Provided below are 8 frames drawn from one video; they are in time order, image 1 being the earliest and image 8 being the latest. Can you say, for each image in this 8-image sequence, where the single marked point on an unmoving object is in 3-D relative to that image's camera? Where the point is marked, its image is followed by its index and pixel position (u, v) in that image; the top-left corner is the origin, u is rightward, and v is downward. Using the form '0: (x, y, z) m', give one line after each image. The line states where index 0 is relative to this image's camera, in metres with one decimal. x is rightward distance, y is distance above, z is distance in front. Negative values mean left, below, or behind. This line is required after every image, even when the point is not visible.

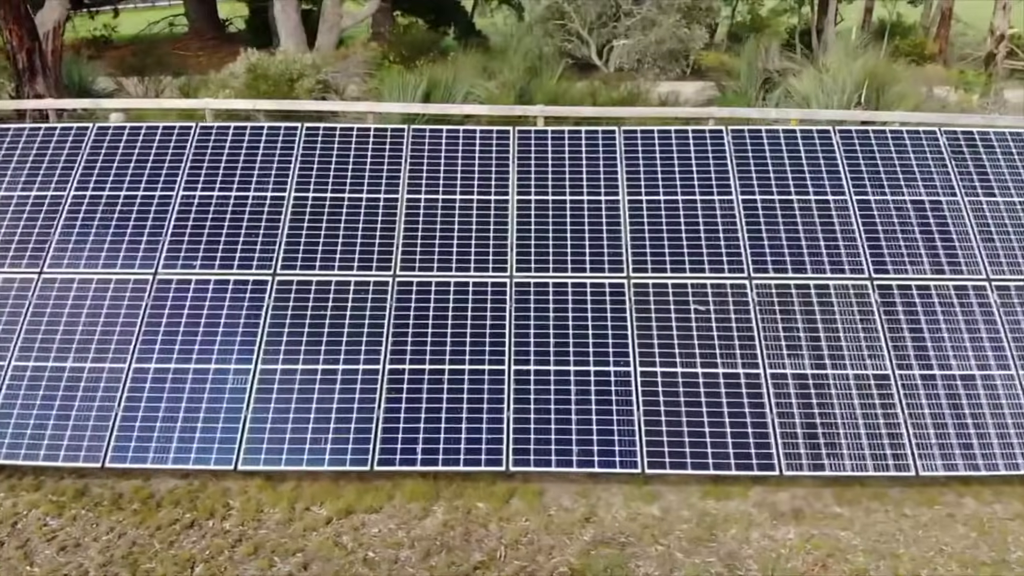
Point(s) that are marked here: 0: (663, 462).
0: (+0.9, -1.1, +6.5) m
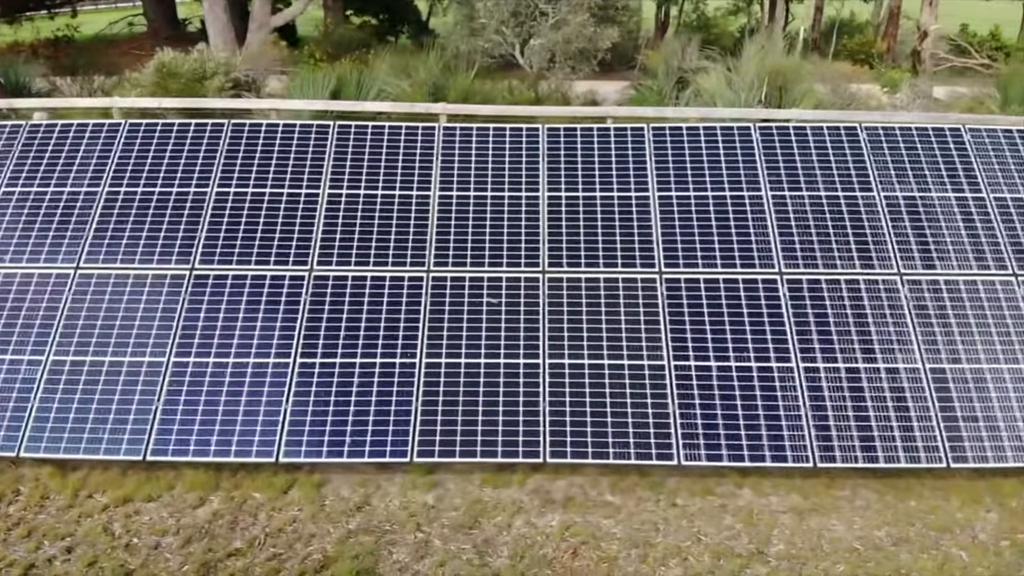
0: (-0.6, -1.1, +6.6) m
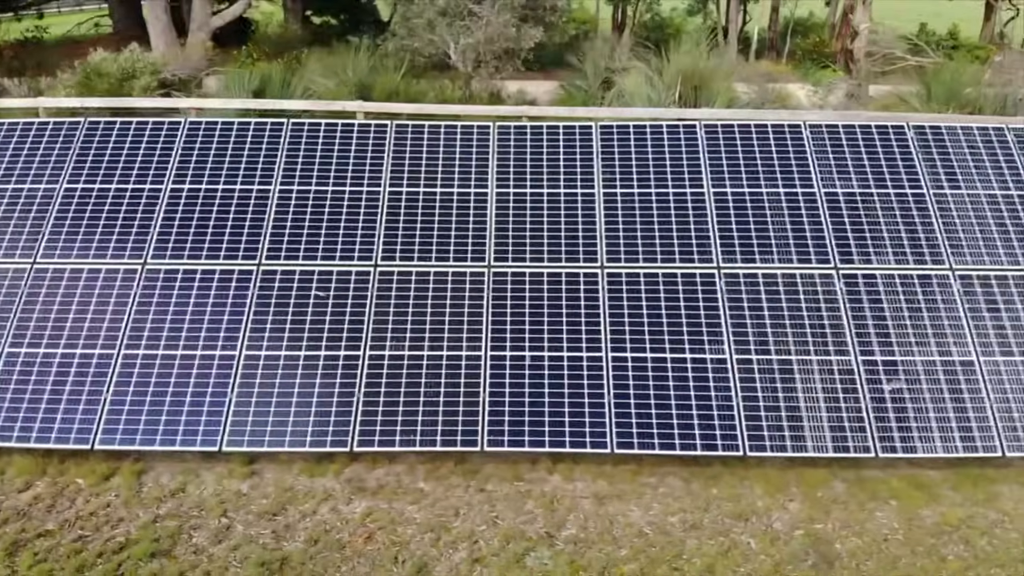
0: (-1.9, -1.0, +6.8) m
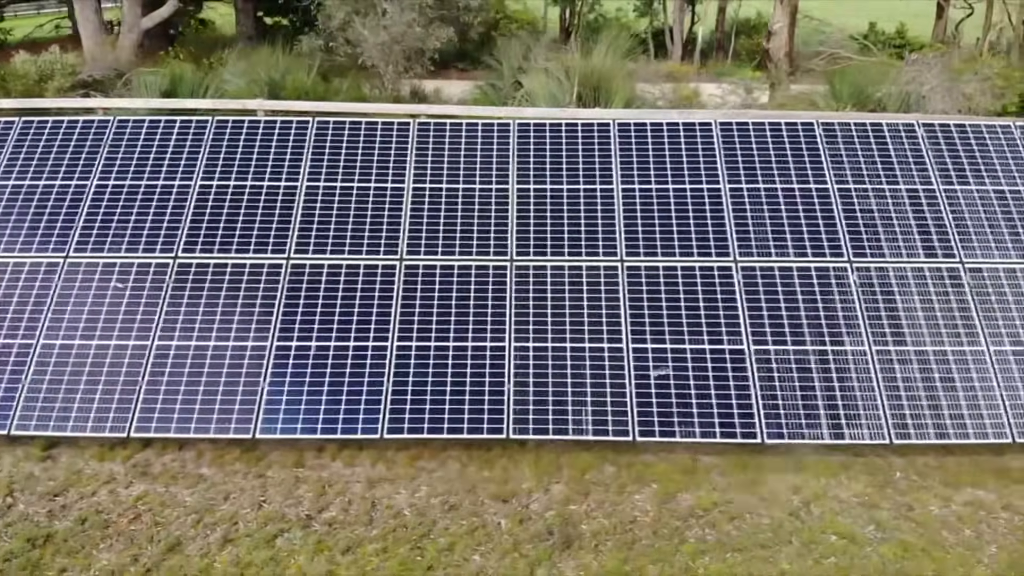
0: (-3.4, -1.0, +7.1) m
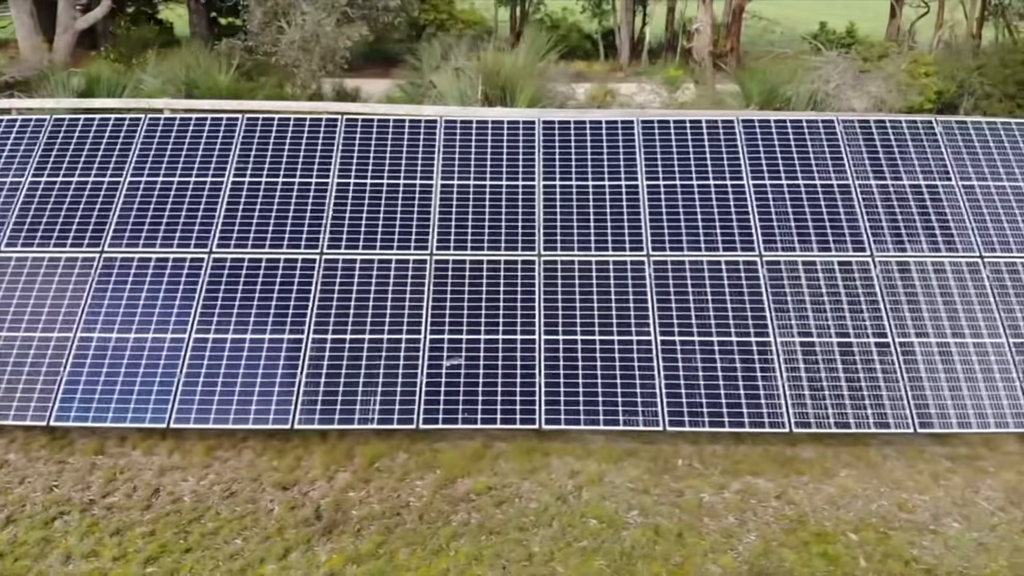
0: (-5.0, -0.9, +7.3) m
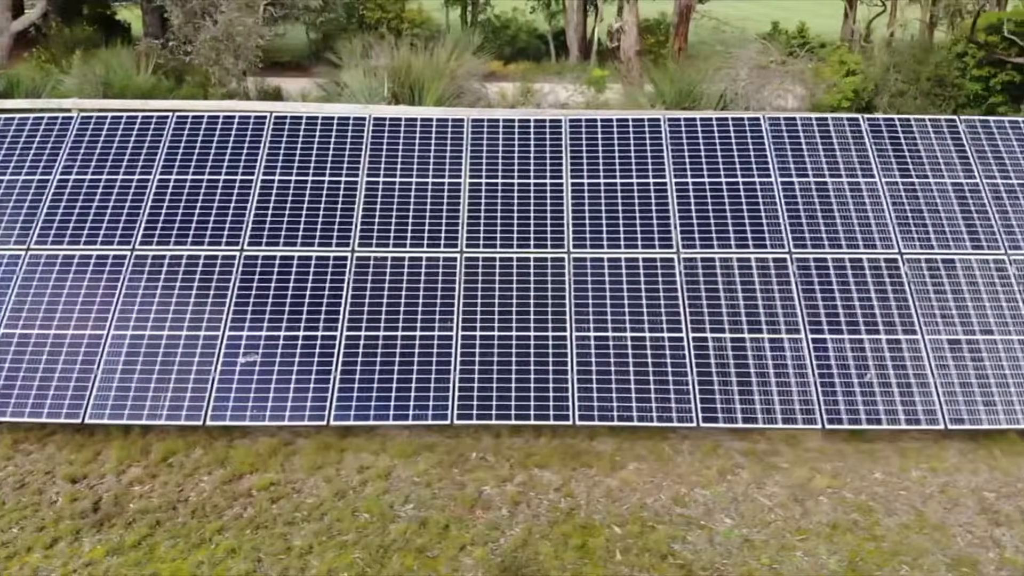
0: (-6.5, -0.9, +7.5) m
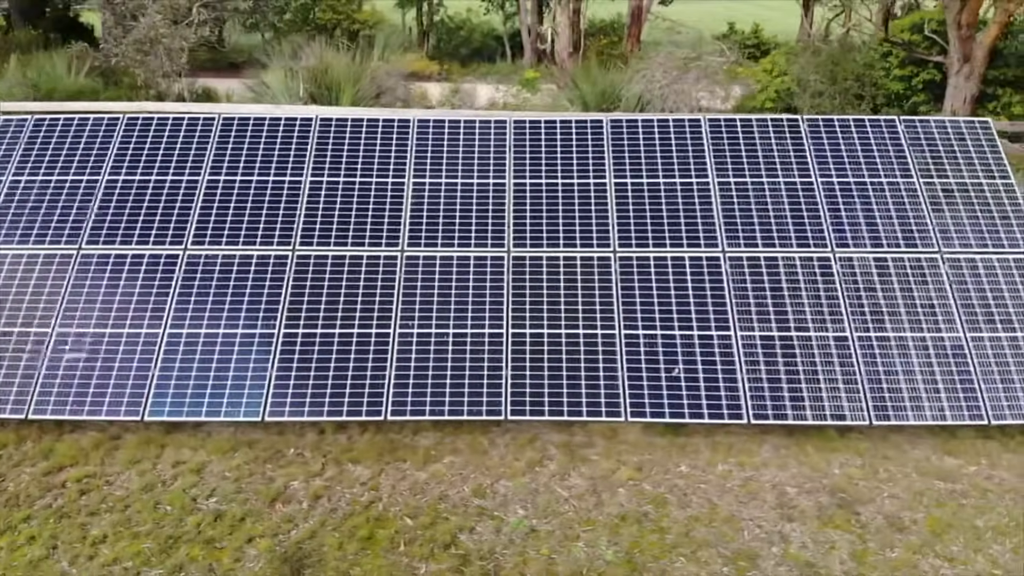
0: (-7.8, -0.9, +7.7) m
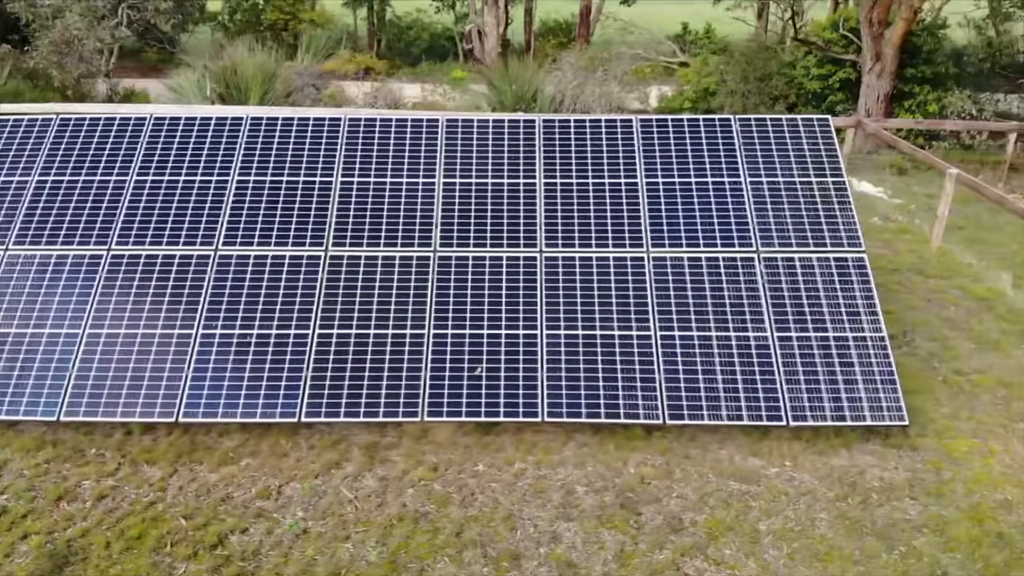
0: (-9.3, -0.9, +7.9) m
